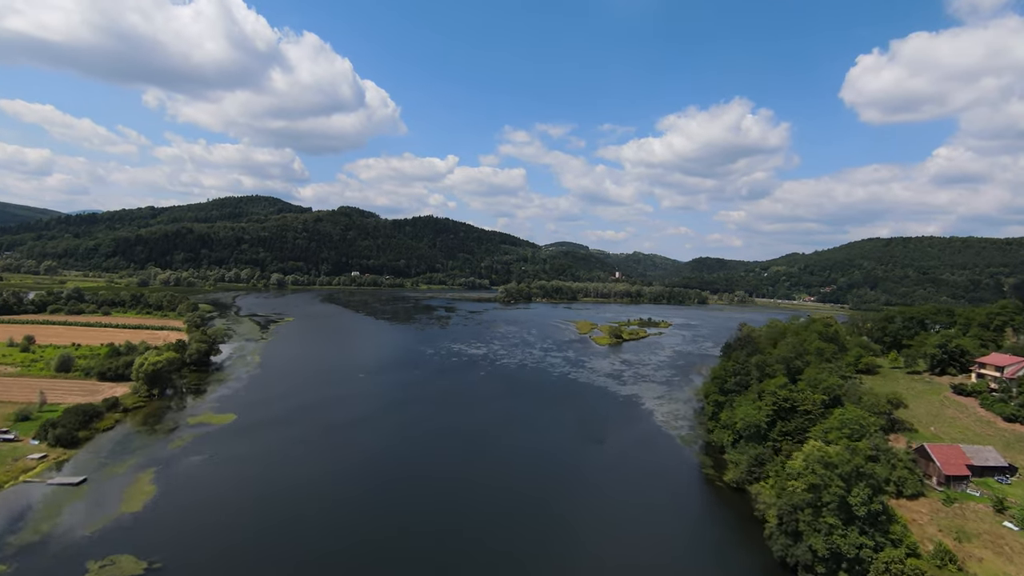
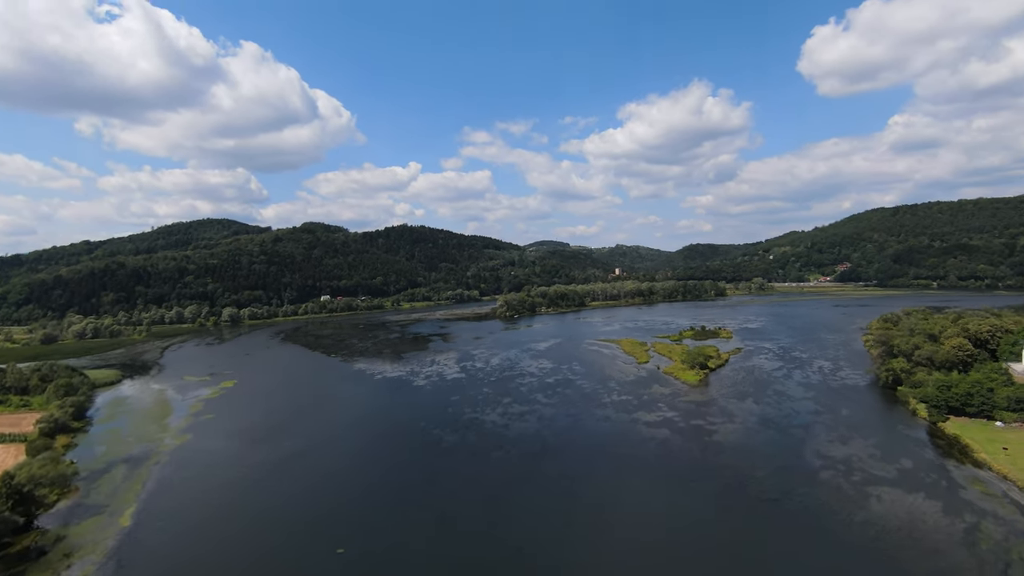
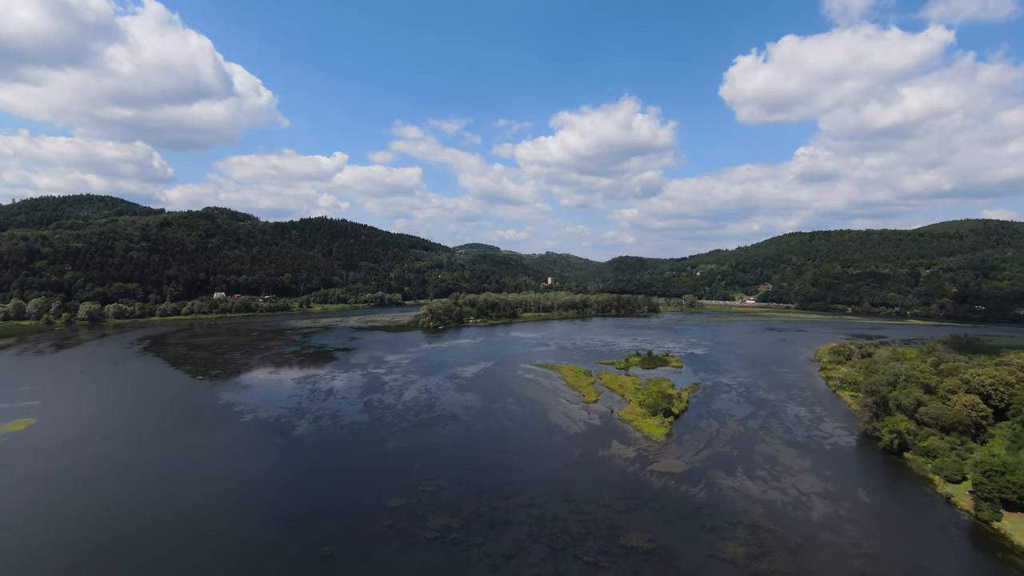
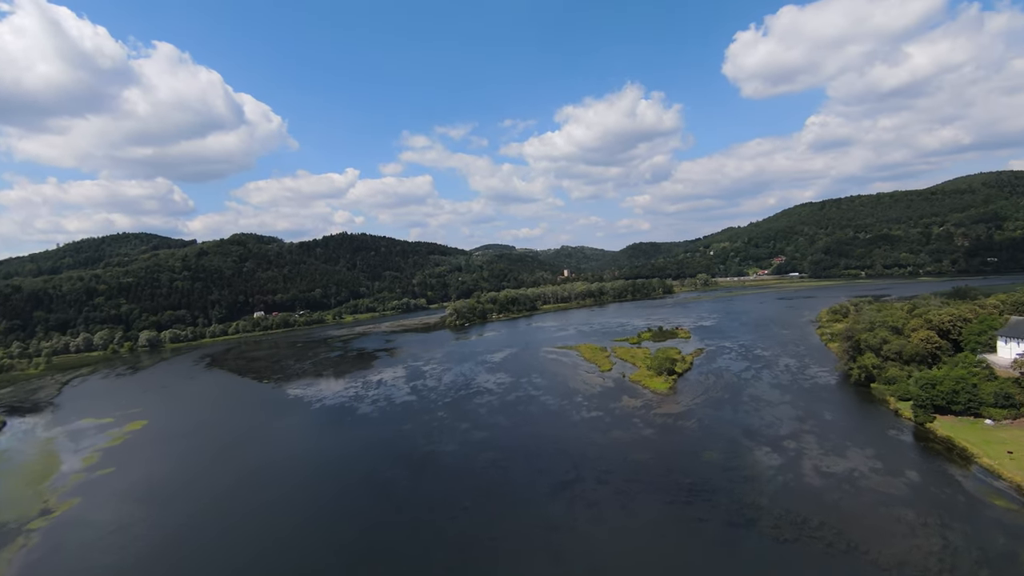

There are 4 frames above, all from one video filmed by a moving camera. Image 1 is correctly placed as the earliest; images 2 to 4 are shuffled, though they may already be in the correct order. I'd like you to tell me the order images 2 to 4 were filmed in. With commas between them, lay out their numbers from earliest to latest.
2, 4, 3
